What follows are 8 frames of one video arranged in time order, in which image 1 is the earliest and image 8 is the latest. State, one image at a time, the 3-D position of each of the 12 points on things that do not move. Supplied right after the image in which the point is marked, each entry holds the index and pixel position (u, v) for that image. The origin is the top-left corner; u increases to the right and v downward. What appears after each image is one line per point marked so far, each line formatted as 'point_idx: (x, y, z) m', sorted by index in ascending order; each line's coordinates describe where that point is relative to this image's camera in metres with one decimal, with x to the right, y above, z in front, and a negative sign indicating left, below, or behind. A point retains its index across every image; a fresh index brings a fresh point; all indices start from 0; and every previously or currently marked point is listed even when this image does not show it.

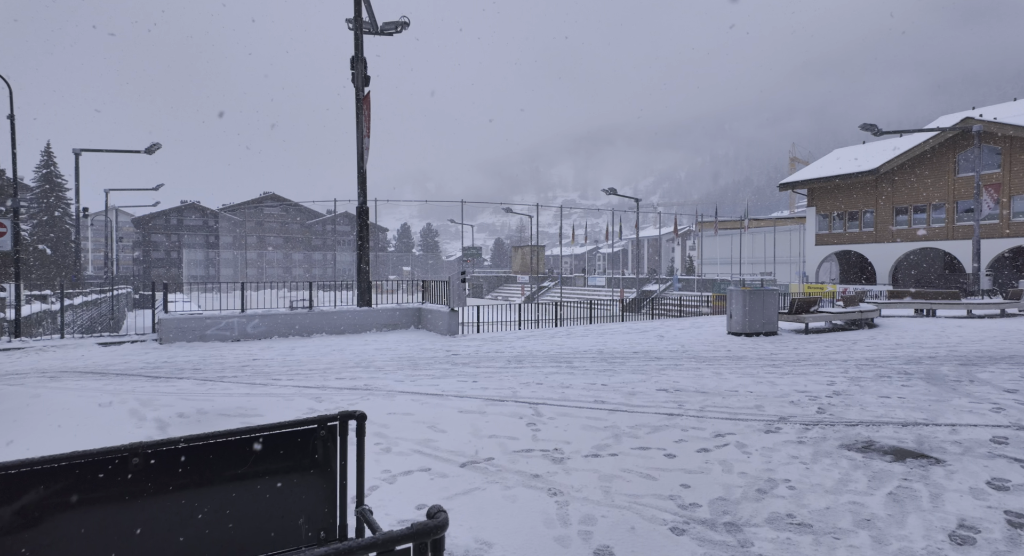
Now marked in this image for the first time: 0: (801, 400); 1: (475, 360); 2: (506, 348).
0: (+4.2, -1.8, +10.1) m
1: (-0.8, -1.7, +14.3) m
2: (-0.2, -1.7, +16.3) m
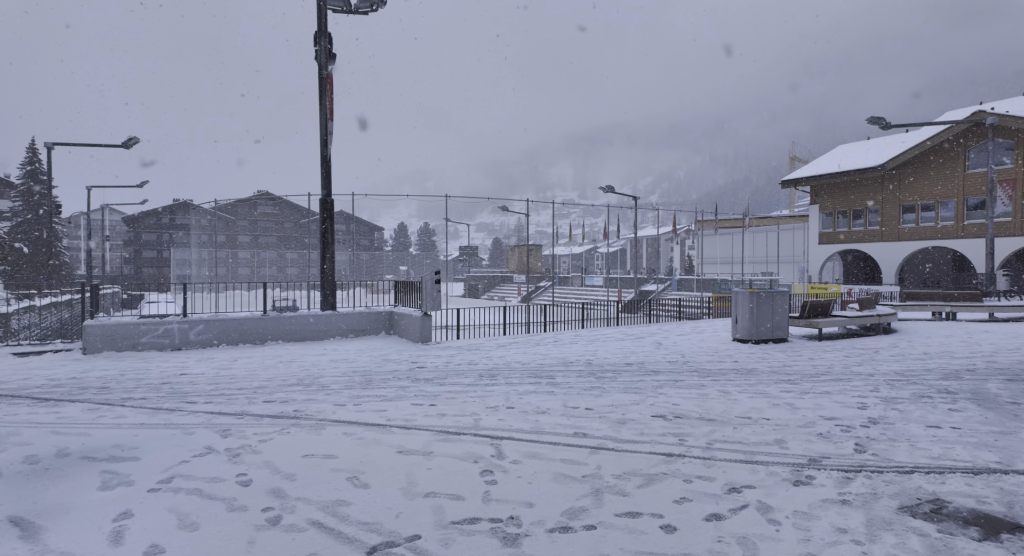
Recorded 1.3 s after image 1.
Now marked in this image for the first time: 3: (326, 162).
0: (+3.8, -1.8, +8.1) m
1: (-1.3, -1.7, +12.3) m
2: (-0.7, -1.7, +14.3) m
3: (-5.1, +3.1, +18.7) m
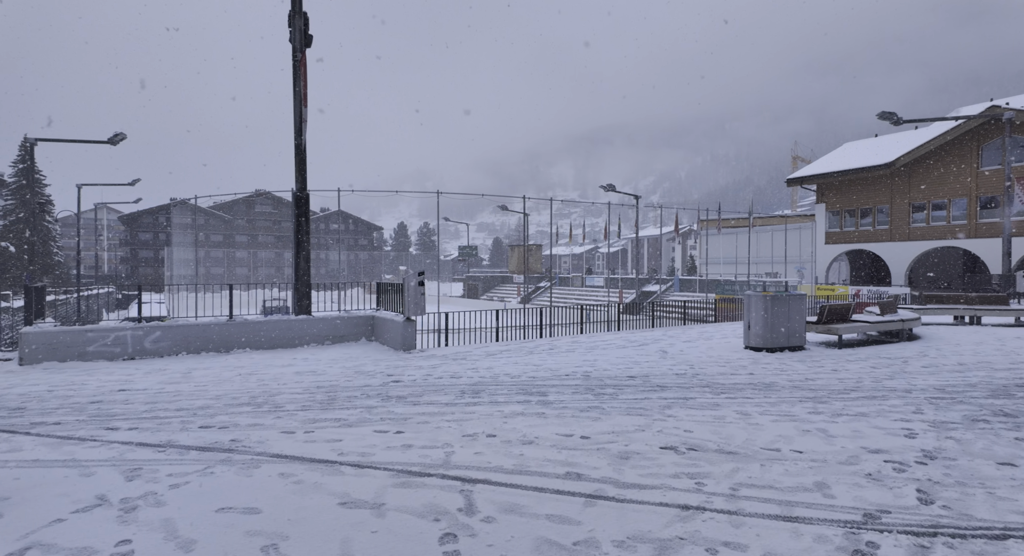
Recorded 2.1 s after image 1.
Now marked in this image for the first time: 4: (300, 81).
0: (+3.6, -1.9, +6.6) m
1: (-1.5, -1.8, +10.8) m
2: (-0.9, -1.7, +12.8) m
3: (-5.3, +3.1, +17.2) m
4: (-5.2, +4.8, +16.7) m
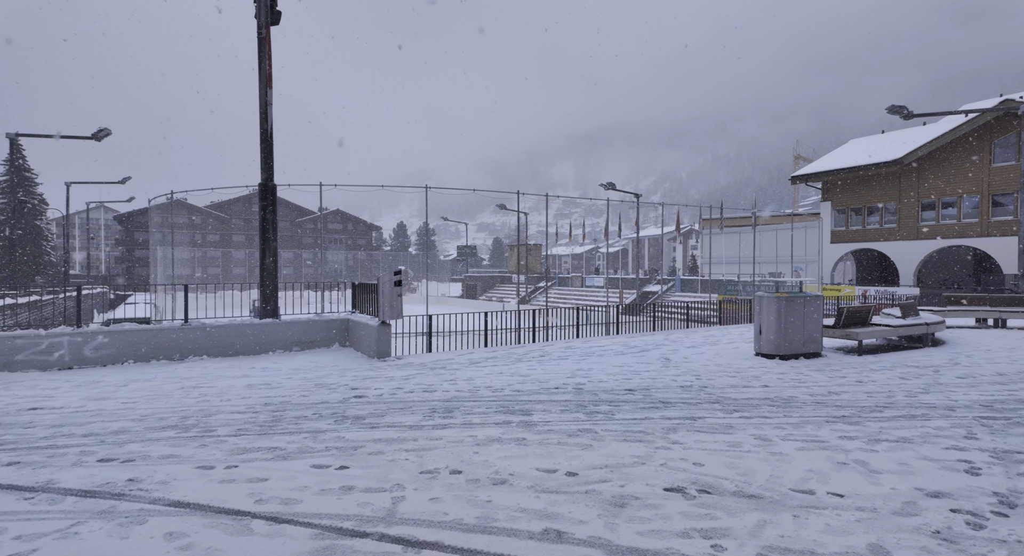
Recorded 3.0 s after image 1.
0: (+3.3, -1.9, +5.1) m
1: (-1.8, -1.8, +9.2) m
2: (-1.1, -1.7, +11.3) m
3: (-5.6, +3.1, +15.6) m
4: (-5.4, +4.8, +15.2) m
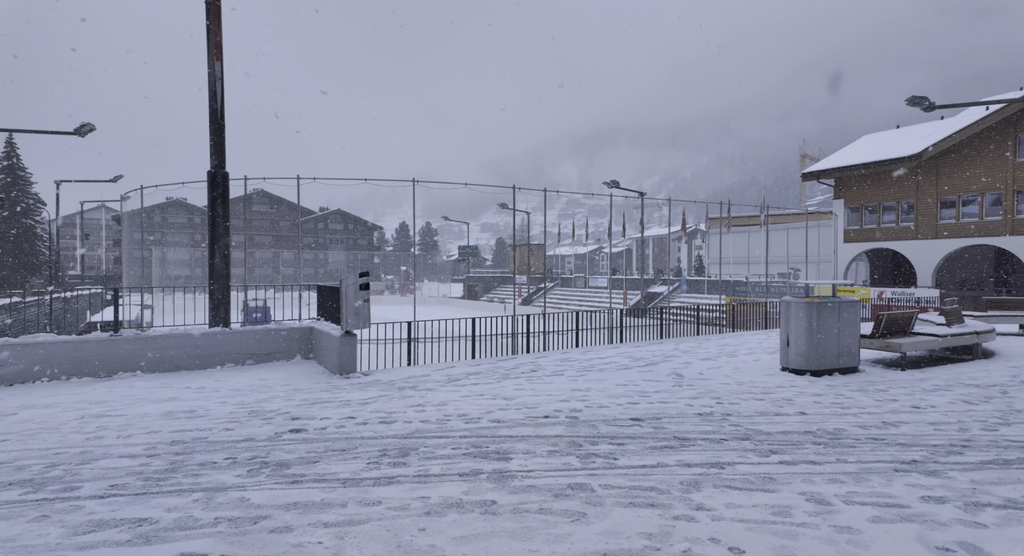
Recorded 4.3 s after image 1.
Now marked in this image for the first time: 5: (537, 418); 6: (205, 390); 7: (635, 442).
0: (+3.0, -1.9, +3.0) m
1: (-2.0, -1.8, +7.2) m
2: (-1.4, -1.8, +9.2) m
3: (-5.8, +3.1, +13.6) m
4: (-5.7, +4.7, +13.2) m
5: (+0.3, -1.8, +8.8) m
6: (-4.8, -1.7, +10.8) m
7: (+1.4, -1.8, +7.7) m
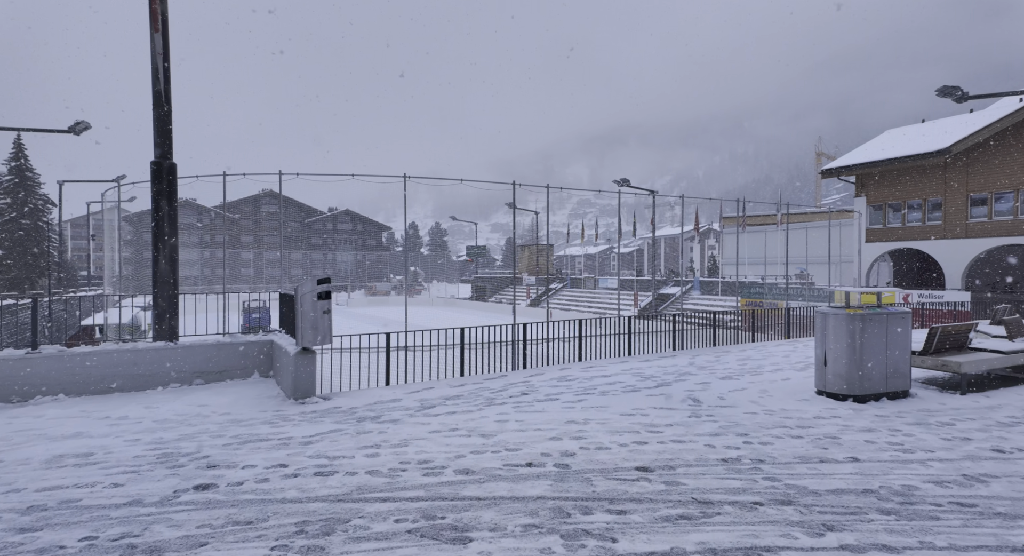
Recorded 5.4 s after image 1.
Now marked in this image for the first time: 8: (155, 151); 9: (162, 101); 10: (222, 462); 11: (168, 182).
0: (+2.6, -2.0, +1.1) m
1: (-2.3, -1.9, +5.3) m
2: (-1.7, -1.9, +7.3) m
3: (-6.0, +3.0, +11.8) m
4: (-5.9, +4.6, +11.4) m
5: (+0.1, -1.9, +6.9) m
6: (-5.0, -1.8, +9.0) m
7: (+1.1, -1.9, +5.8) m
8: (-6.1, +2.2, +11.8) m
9: (-6.0, +3.0, +11.7) m
10: (-3.0, -1.9, +7.1) m
11: (-6.0, +1.7, +12.1) m
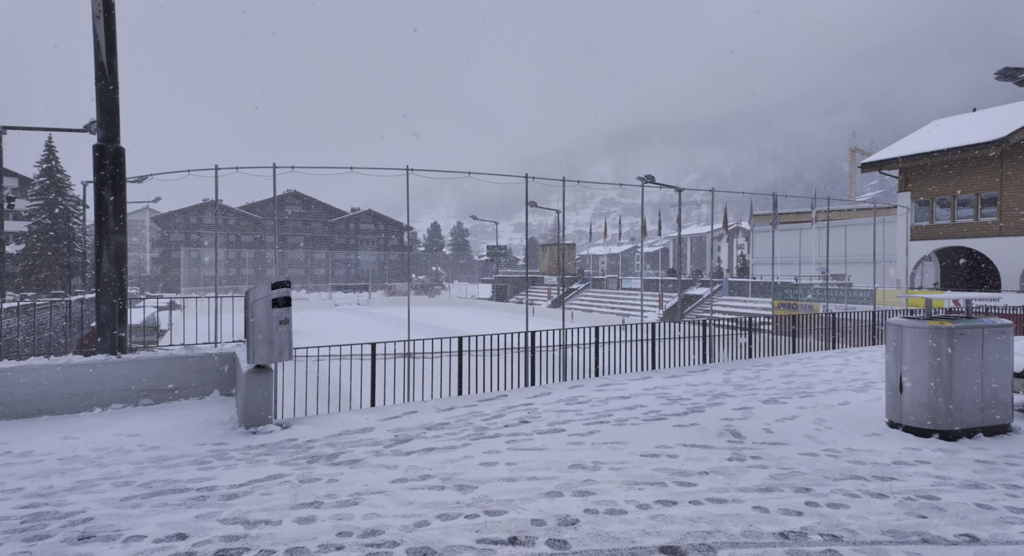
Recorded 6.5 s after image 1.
0: (+2.2, -2.0, -0.9) m
1: (-2.6, -1.9, +3.5) m
2: (-1.8, -1.9, +5.5) m
3: (-6.0, +2.9, +10.1) m
4: (-5.9, +4.6, +9.7) m
5: (-0.1, -1.9, +5.0) m
6: (-5.1, -1.8, +7.3) m
7: (+0.9, -1.9, +3.8) m
8: (-6.1, +2.2, +10.1) m
9: (-6.0, +3.0, +10.0) m
10: (-3.2, -1.9, +5.3) m
11: (-6.0, +1.7, +10.4) m
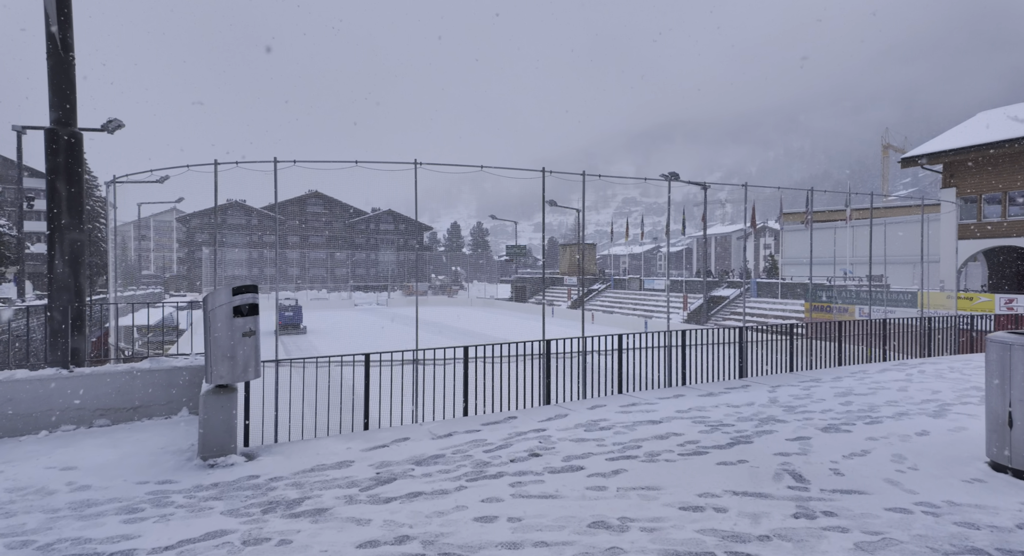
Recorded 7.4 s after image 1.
0: (+2.0, -2.1, -2.5) m
1: (-2.6, -2.0, +2.1) m
2: (-1.8, -1.9, +4.0) m
3: (-5.9, +2.9, +8.8) m
4: (-5.8, +4.6, +8.4) m
5: (-0.1, -2.0, +3.5) m
6: (-5.1, -1.9, +5.9) m
7: (+0.8, -2.0, +2.3) m
8: (-6.0, +2.1, +8.8) m
9: (-5.9, +3.0, +8.7) m
10: (-3.2, -1.9, +3.9) m
11: (-5.8, +1.6, +9.0) m
